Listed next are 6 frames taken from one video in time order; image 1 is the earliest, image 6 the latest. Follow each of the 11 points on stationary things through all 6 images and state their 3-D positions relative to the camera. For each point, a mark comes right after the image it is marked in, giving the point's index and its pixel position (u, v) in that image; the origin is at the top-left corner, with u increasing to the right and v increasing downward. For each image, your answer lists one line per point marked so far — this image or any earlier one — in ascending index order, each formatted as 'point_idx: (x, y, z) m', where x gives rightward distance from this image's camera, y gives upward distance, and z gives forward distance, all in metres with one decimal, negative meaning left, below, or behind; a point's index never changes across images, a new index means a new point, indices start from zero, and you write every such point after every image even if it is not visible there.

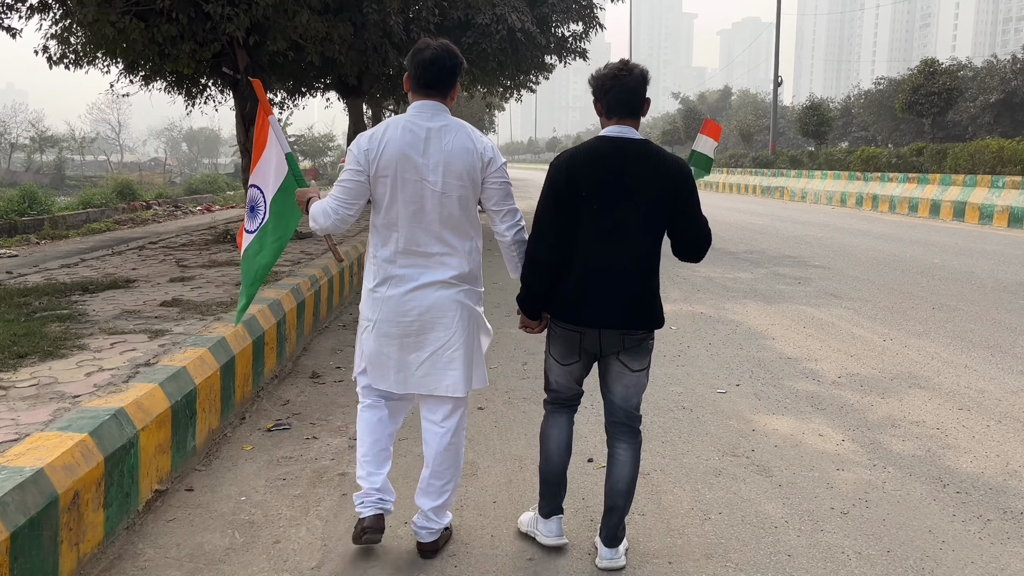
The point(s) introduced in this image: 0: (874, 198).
0: (+7.3, +1.8, +17.1) m
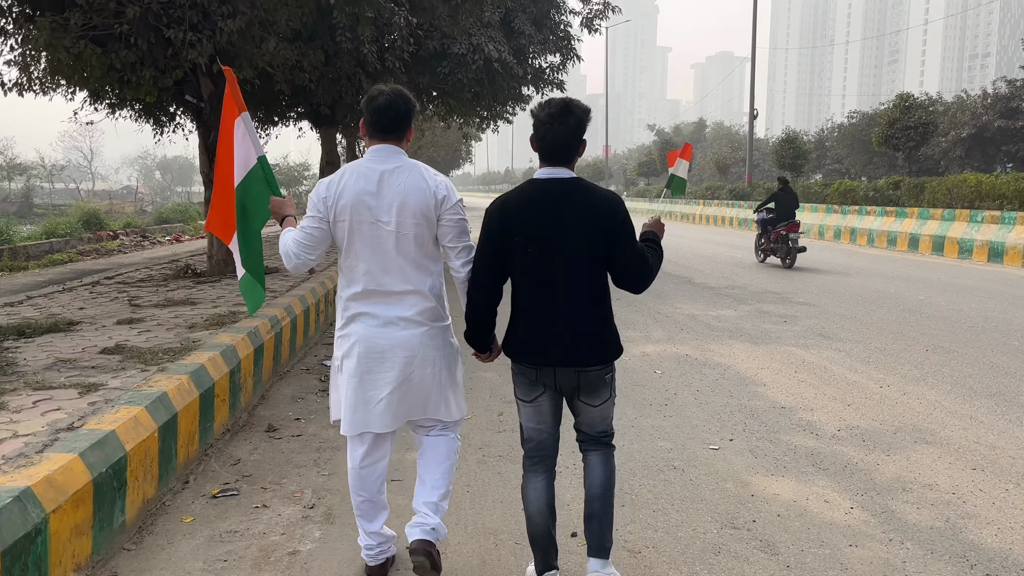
0: (+6.8, +1.1, +17.0) m
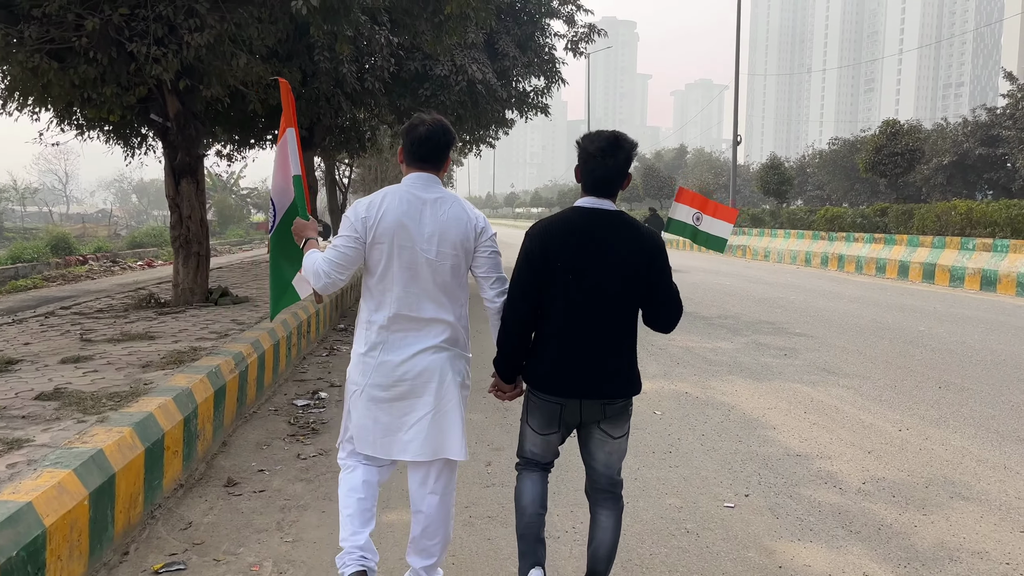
0: (+6.5, +0.6, +16.8) m
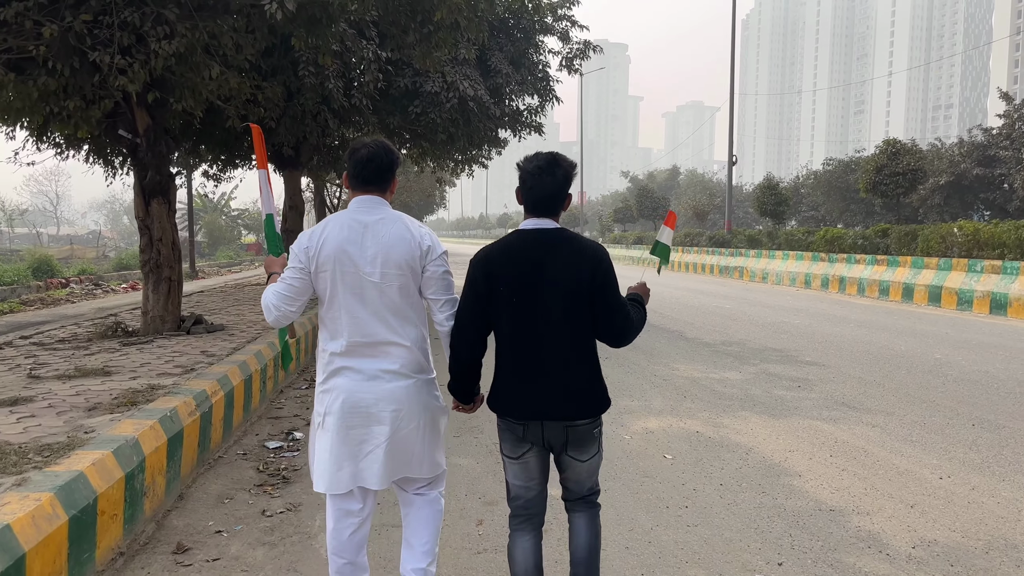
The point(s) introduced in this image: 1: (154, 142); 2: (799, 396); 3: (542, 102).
0: (+6.4, +0.2, +16.4) m
1: (-2.7, +1.1, +6.4) m
2: (+2.1, -0.8, +6.1) m
3: (+0.5, +3.0, +13.8) m
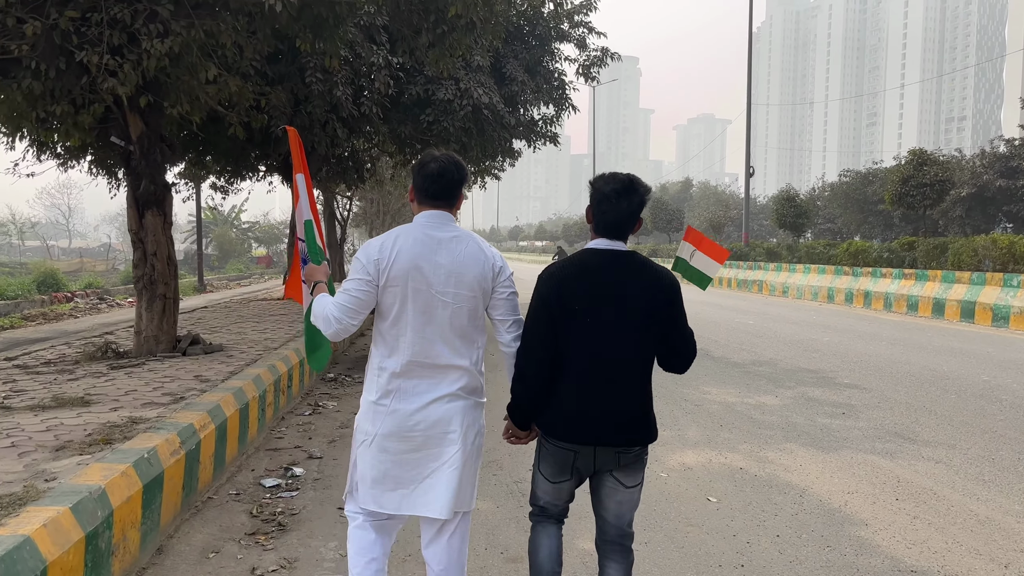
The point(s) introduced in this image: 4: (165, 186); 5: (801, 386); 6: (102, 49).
0: (+6.6, -0.1, +15.9) m
1: (-2.6, +1.0, +6.0) m
2: (+2.2, -0.9, +5.6) m
3: (+0.7, +2.8, +13.3) m
4: (-2.5, +0.7, +6.2) m
5: (+2.4, -0.8, +7.1) m
6: (-2.5, +1.5, +5.2) m
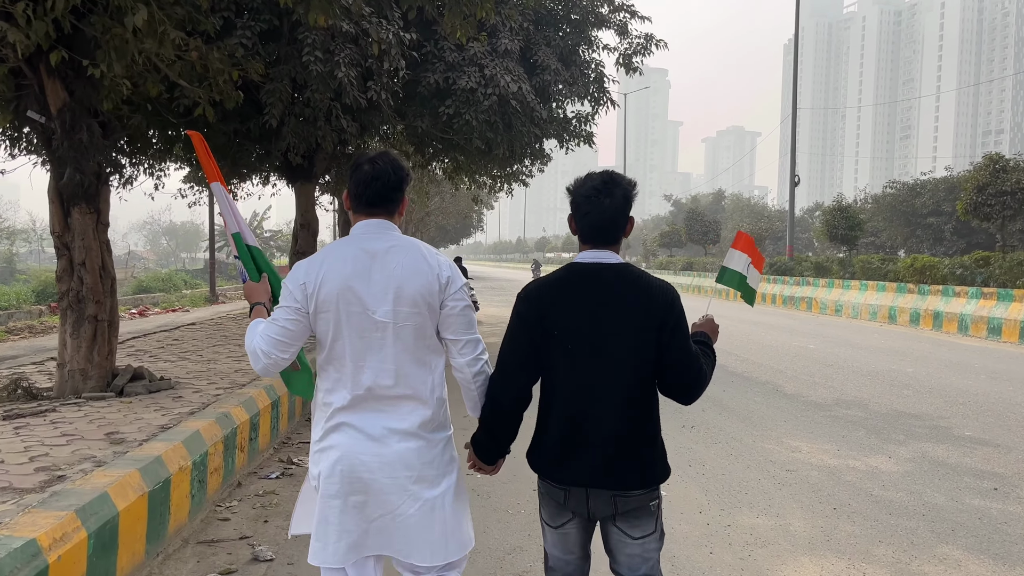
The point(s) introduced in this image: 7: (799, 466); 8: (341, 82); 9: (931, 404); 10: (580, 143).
0: (+7.1, -0.5, +14.2) m
1: (-2.4, +0.9, +4.6) m
2: (+2.4, -1.0, +4.0) m
3: (+1.2, +2.5, +11.9) m
4: (-2.3, +0.6, +4.8) m
5: (+2.6, -1.0, +5.5) m
6: (-2.4, +1.4, +3.8) m
7: (+1.6, -1.0, +4.8) m
8: (-1.6, +1.9, +7.9) m
9: (+3.4, -0.9, +6.9) m
10: (+1.0, +2.1, +12.2) m
